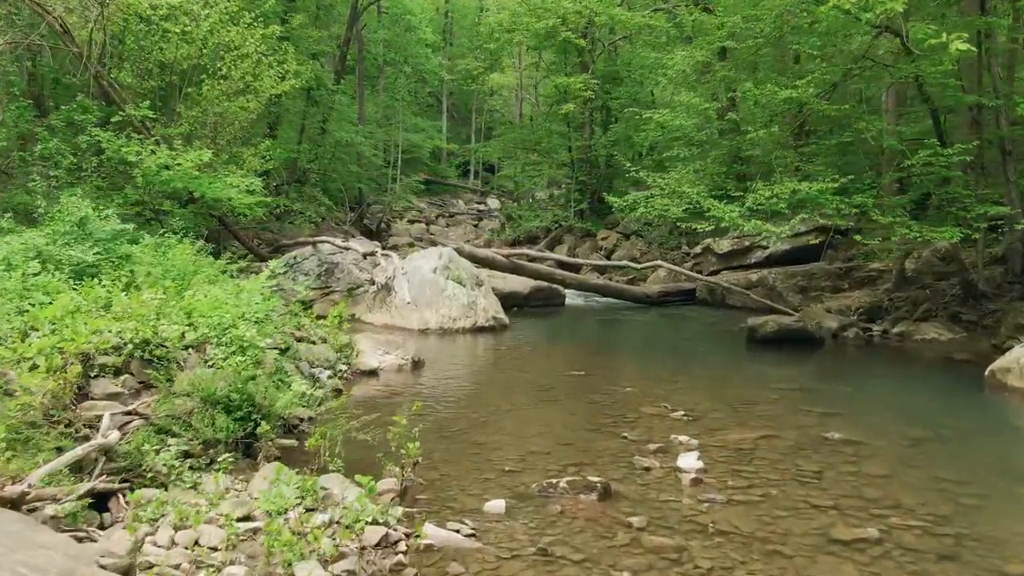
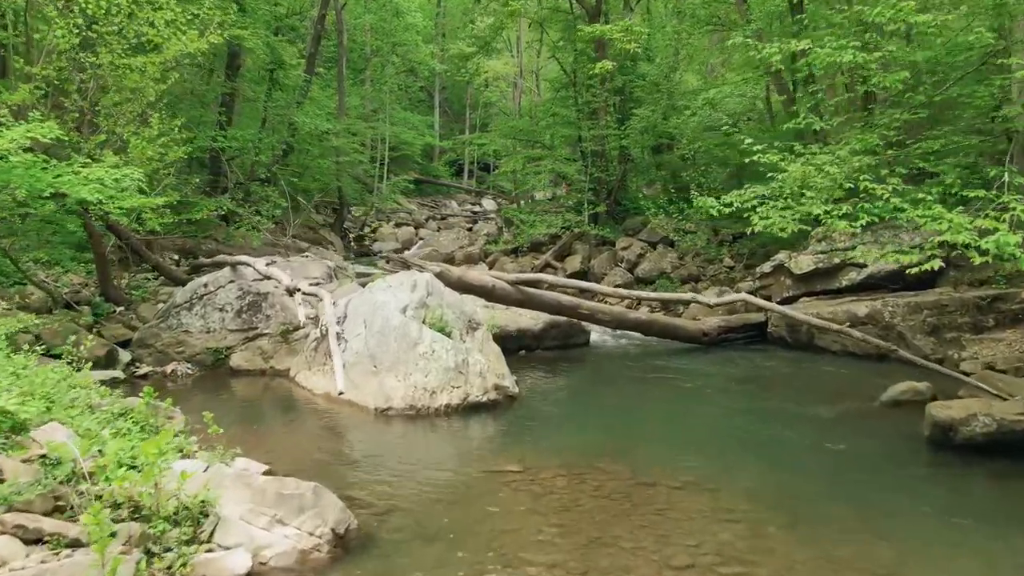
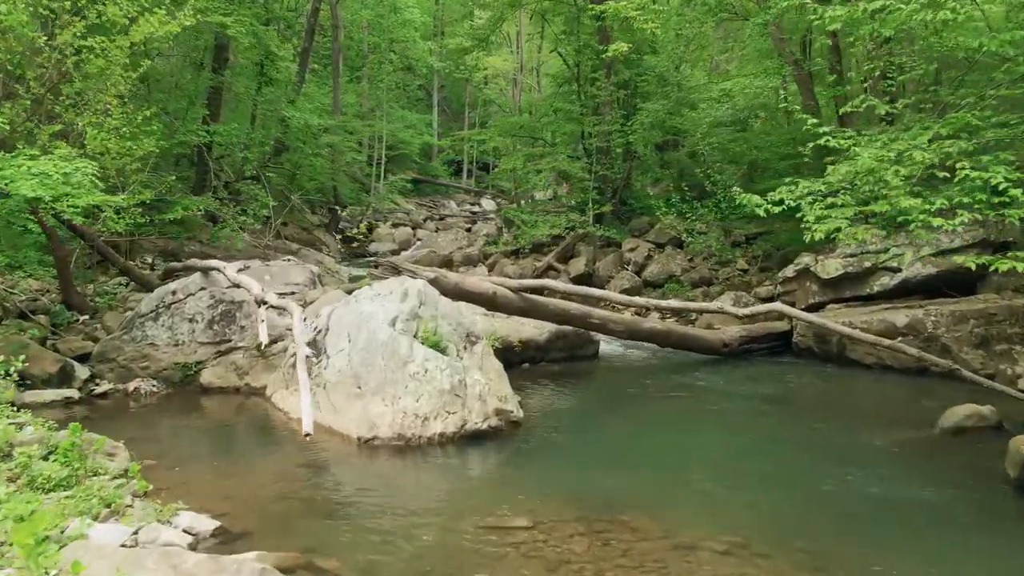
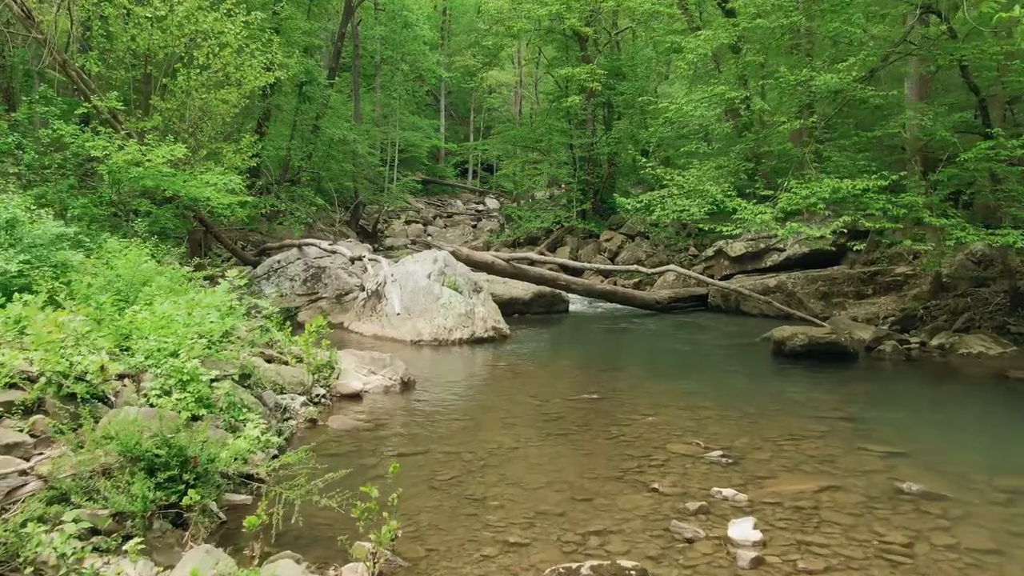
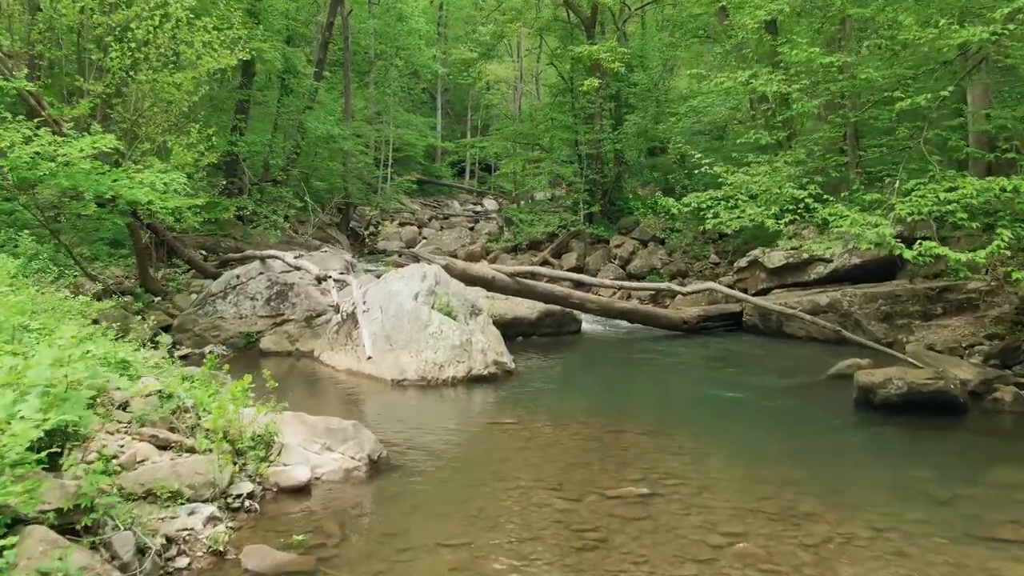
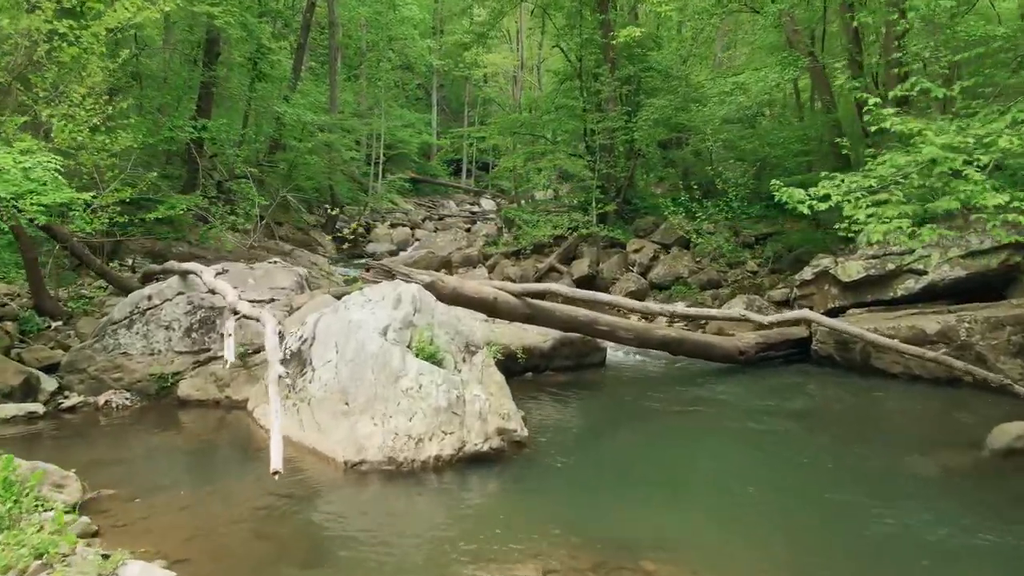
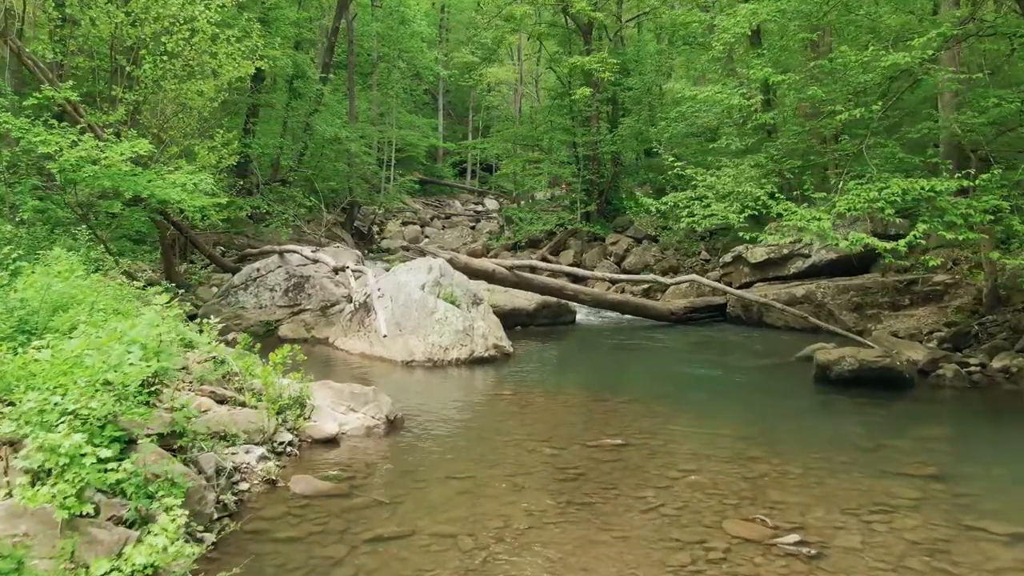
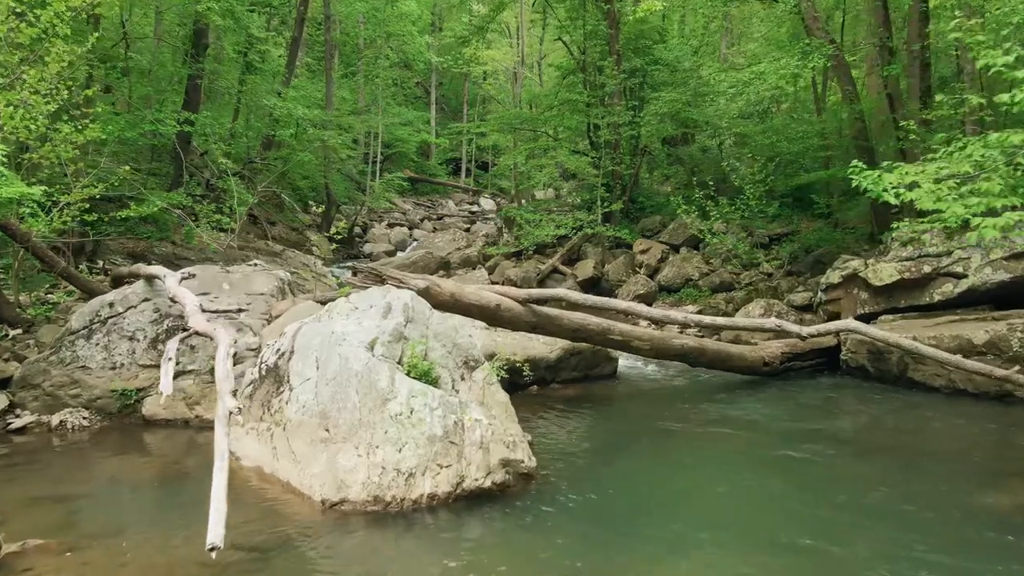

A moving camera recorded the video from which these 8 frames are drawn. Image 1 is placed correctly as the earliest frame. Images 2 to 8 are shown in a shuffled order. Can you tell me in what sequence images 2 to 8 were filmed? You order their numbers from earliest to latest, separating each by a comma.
4, 7, 5, 2, 3, 6, 8
